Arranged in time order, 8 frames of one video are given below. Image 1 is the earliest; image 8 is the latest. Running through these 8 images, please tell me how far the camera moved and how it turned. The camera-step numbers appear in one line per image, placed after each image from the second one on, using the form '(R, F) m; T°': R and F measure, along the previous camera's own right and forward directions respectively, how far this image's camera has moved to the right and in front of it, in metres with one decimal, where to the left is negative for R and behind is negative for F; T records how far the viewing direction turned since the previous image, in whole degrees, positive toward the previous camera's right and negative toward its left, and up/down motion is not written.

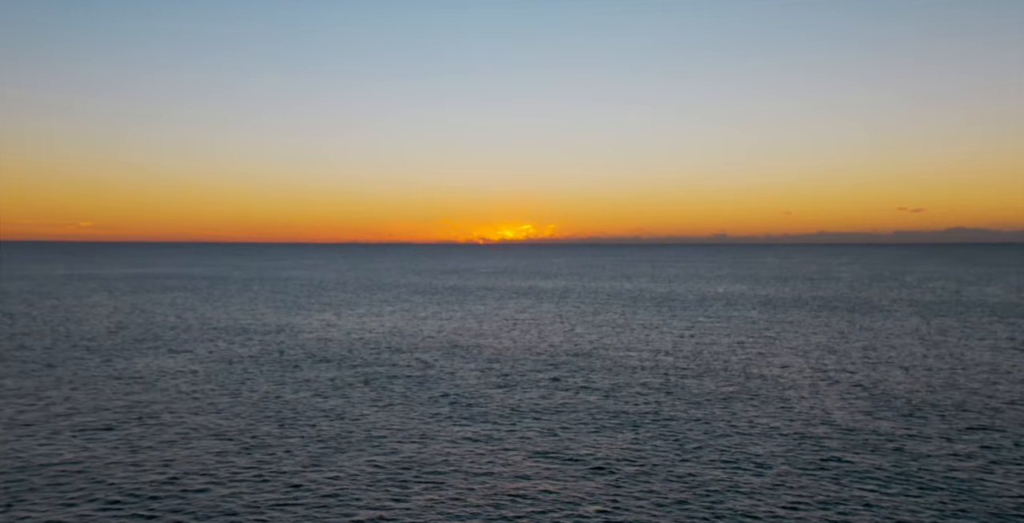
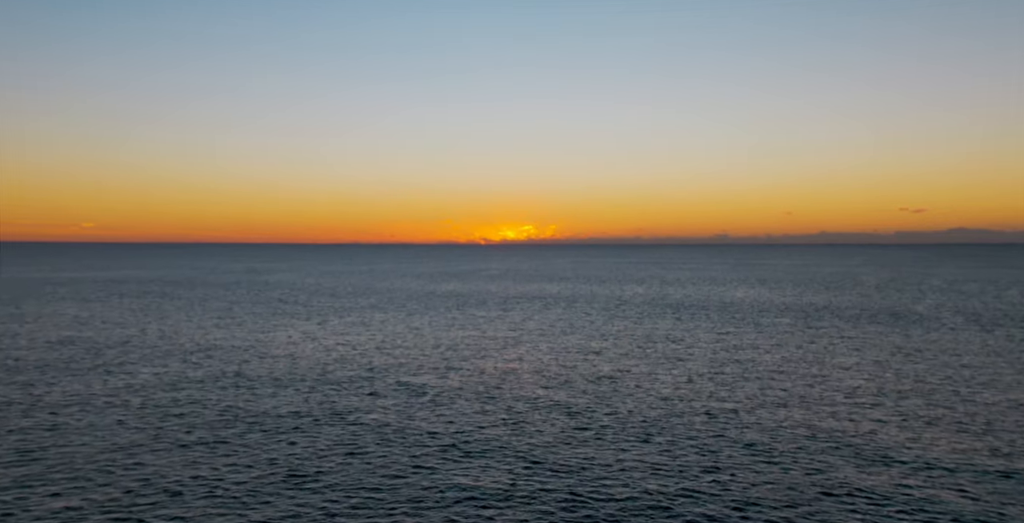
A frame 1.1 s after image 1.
(-0.3, +10.4) m; 0°
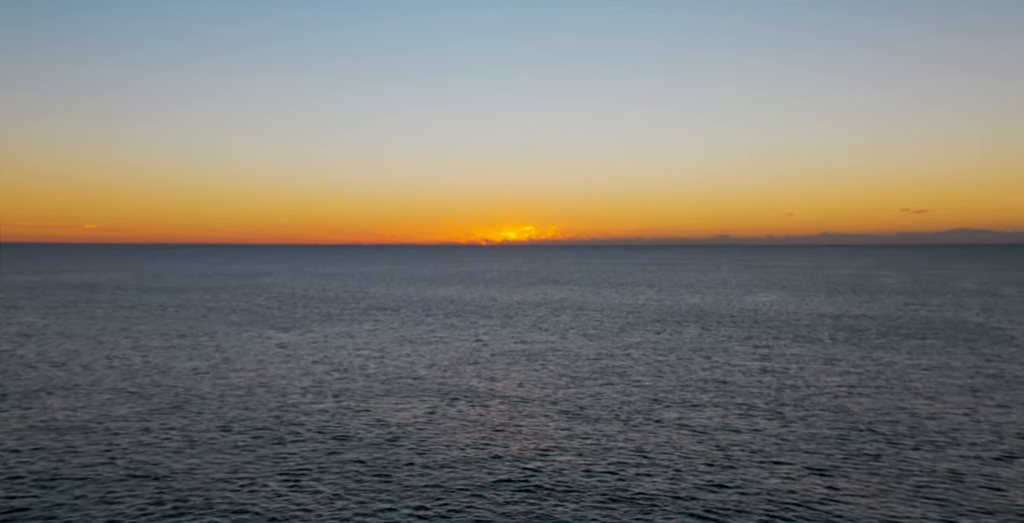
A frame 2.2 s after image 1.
(-0.4, +10.7) m; 0°
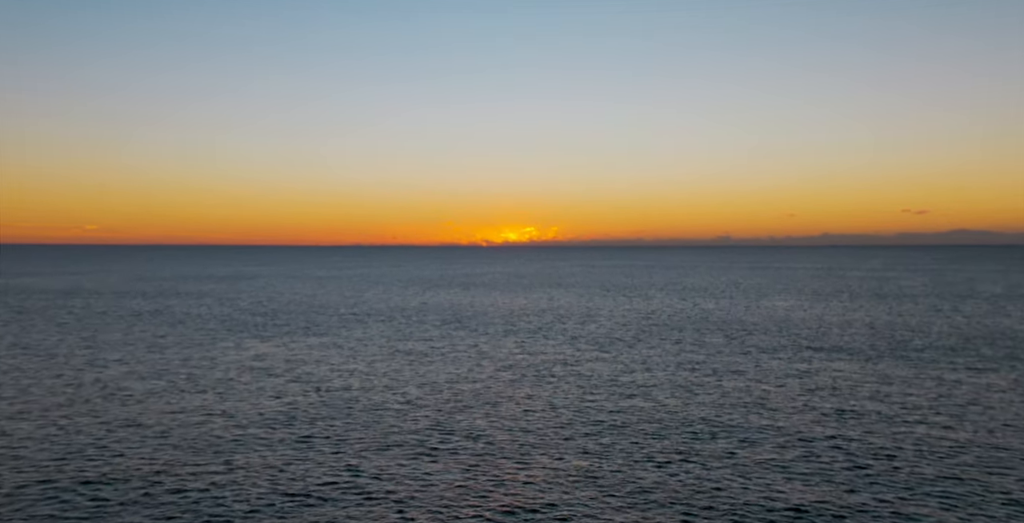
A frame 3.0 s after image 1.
(-0.3, +8.4) m; 0°
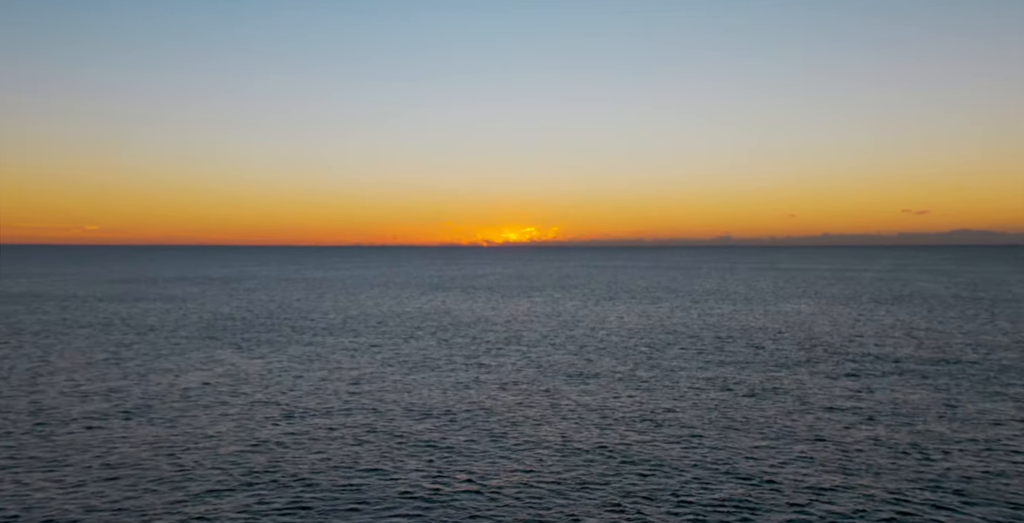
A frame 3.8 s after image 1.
(-0.3, +8.0) m; 0°
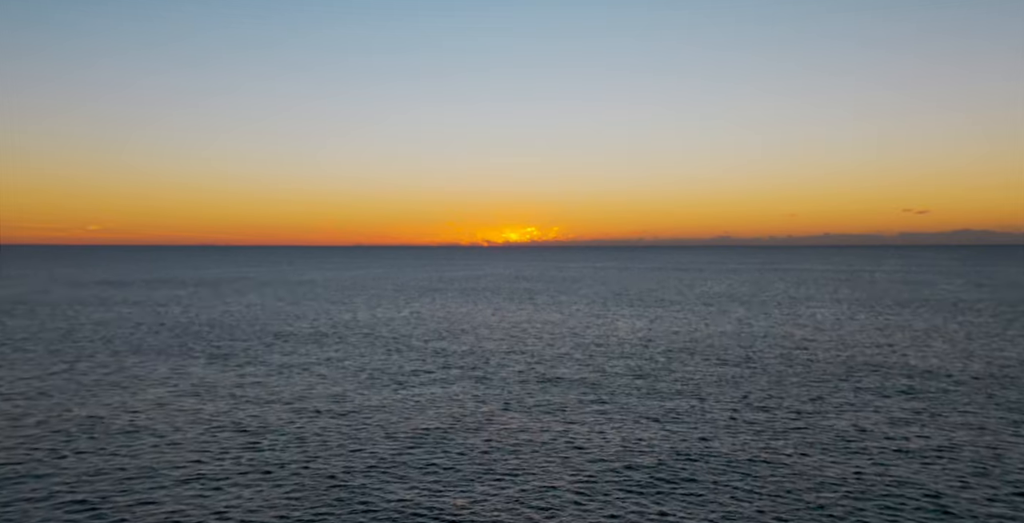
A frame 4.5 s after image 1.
(-0.2, +7.4) m; 0°
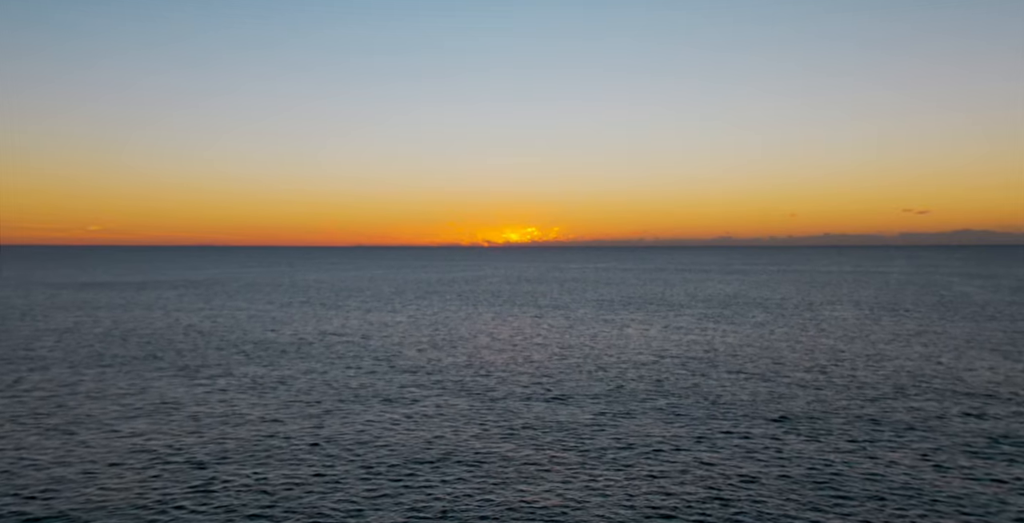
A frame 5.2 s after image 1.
(-0.2, +7.1) m; 0°
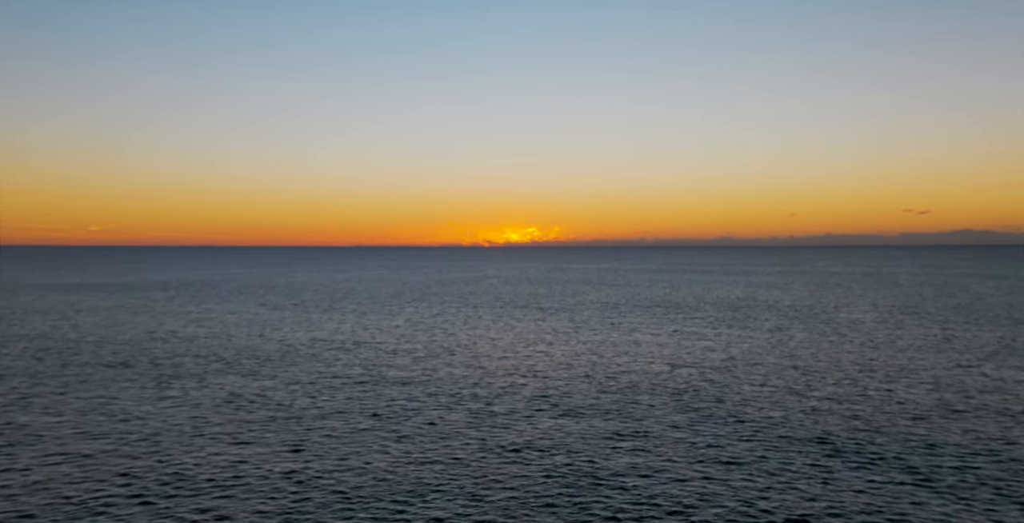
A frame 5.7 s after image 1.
(-0.2, +5.5) m; 0°
